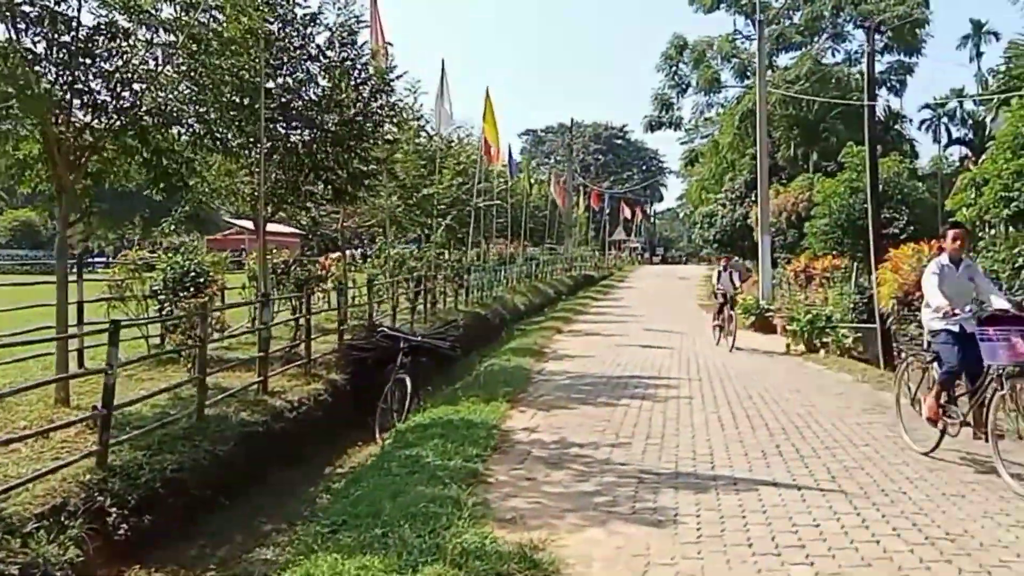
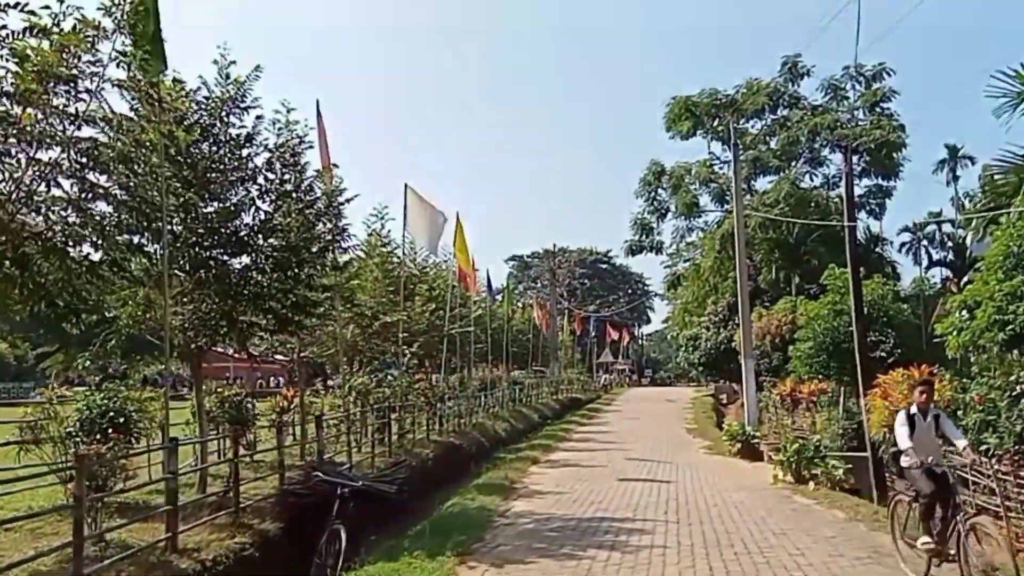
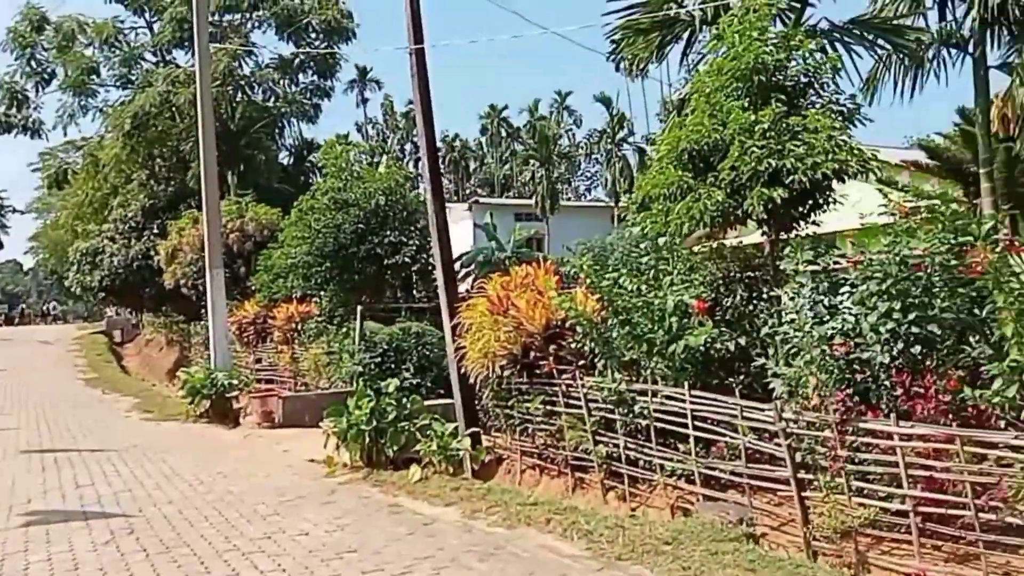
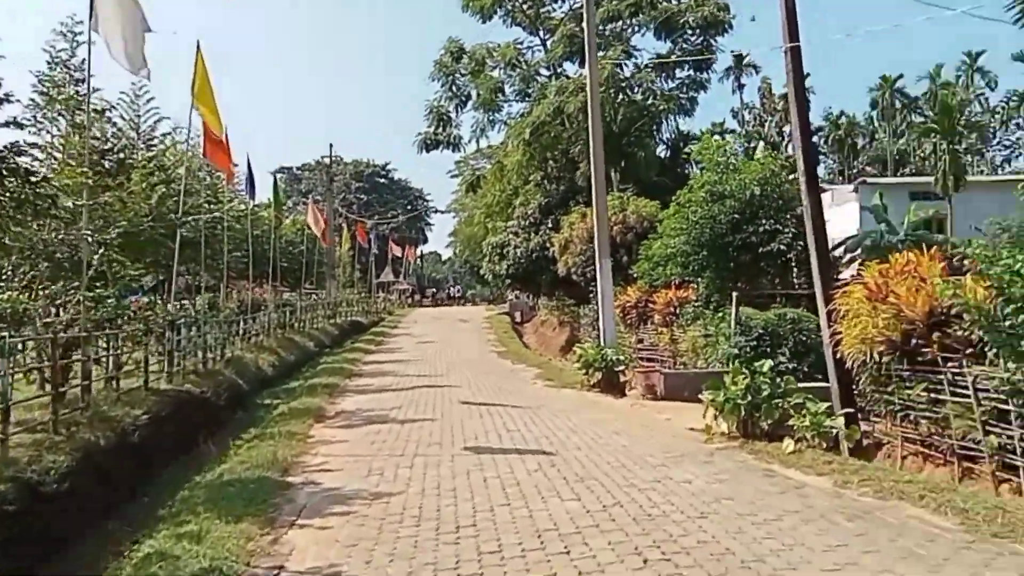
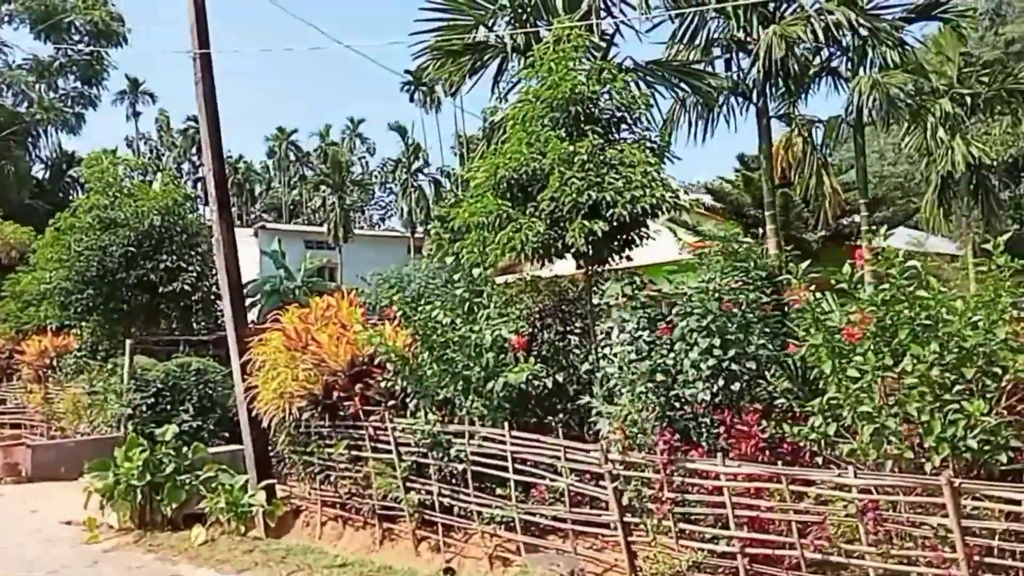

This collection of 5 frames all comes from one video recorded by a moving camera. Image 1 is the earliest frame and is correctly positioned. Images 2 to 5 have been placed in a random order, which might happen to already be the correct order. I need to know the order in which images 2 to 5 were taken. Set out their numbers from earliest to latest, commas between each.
2, 4, 3, 5
